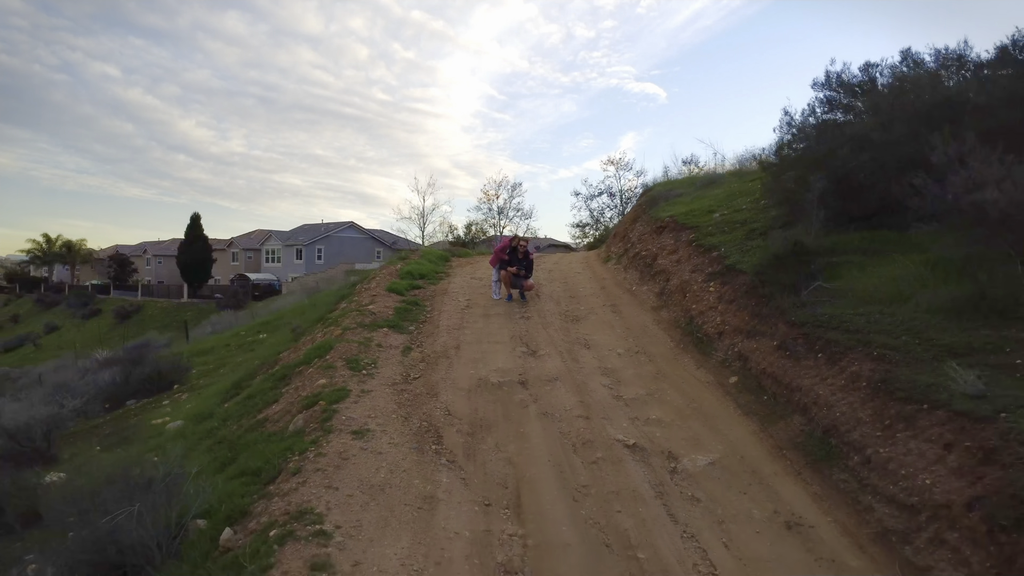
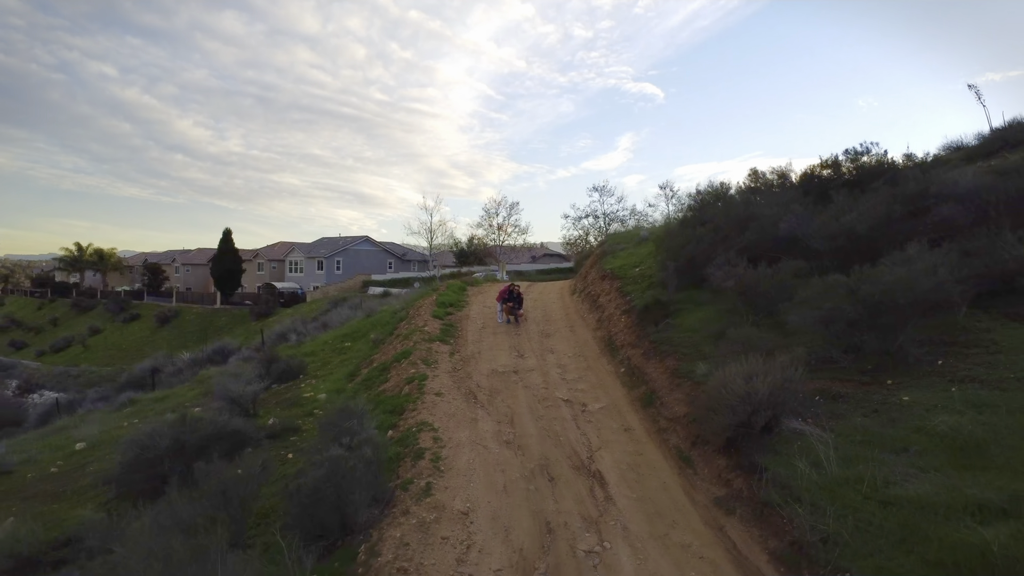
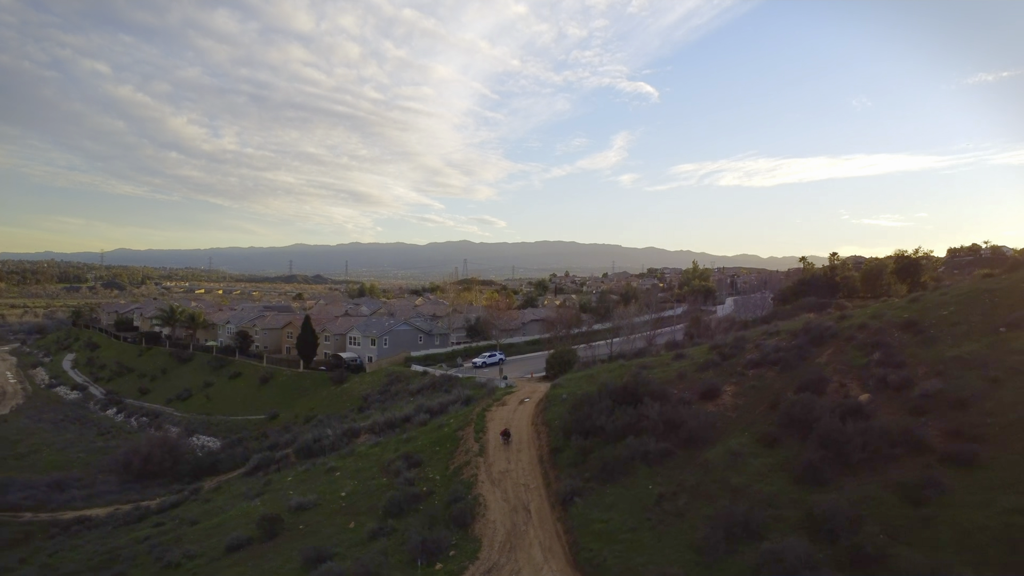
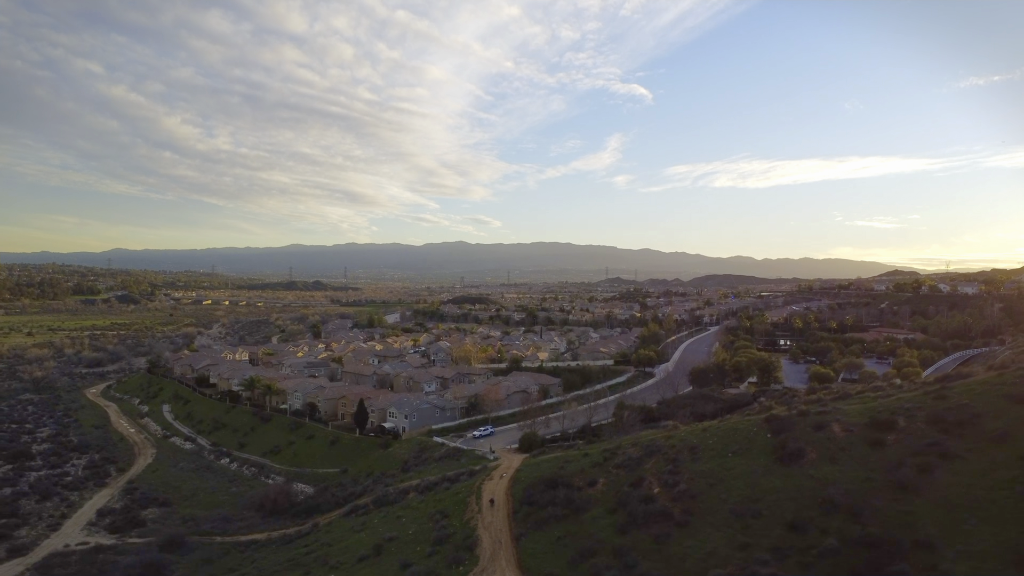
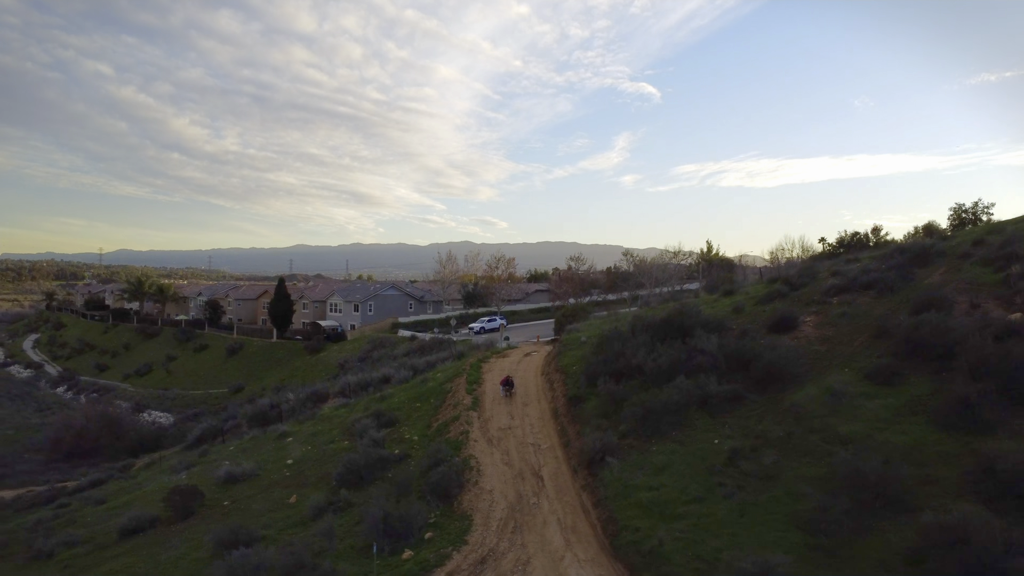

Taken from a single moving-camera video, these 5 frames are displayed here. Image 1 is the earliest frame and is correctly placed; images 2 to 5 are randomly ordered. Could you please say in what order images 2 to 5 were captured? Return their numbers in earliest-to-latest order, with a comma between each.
2, 5, 3, 4
